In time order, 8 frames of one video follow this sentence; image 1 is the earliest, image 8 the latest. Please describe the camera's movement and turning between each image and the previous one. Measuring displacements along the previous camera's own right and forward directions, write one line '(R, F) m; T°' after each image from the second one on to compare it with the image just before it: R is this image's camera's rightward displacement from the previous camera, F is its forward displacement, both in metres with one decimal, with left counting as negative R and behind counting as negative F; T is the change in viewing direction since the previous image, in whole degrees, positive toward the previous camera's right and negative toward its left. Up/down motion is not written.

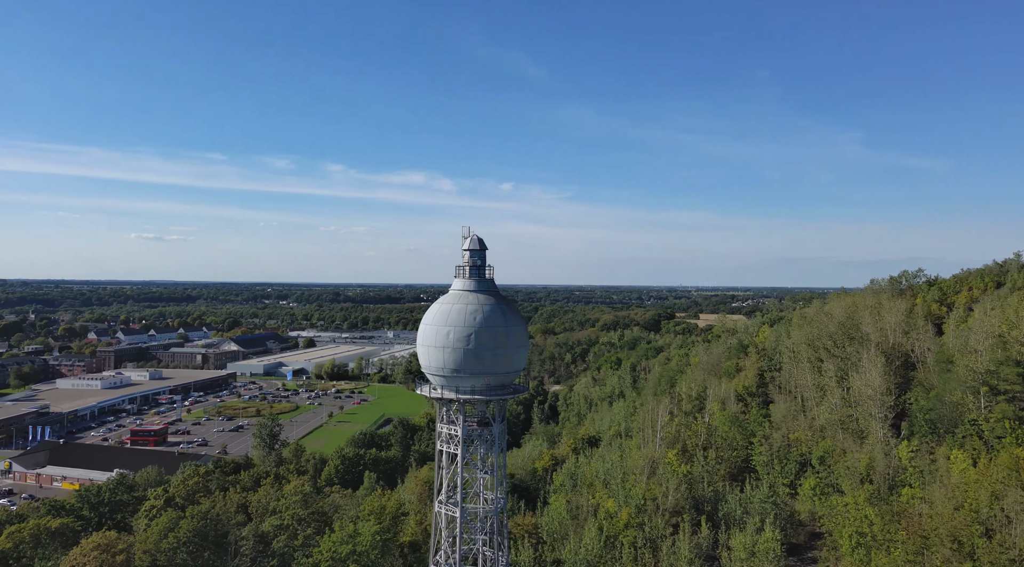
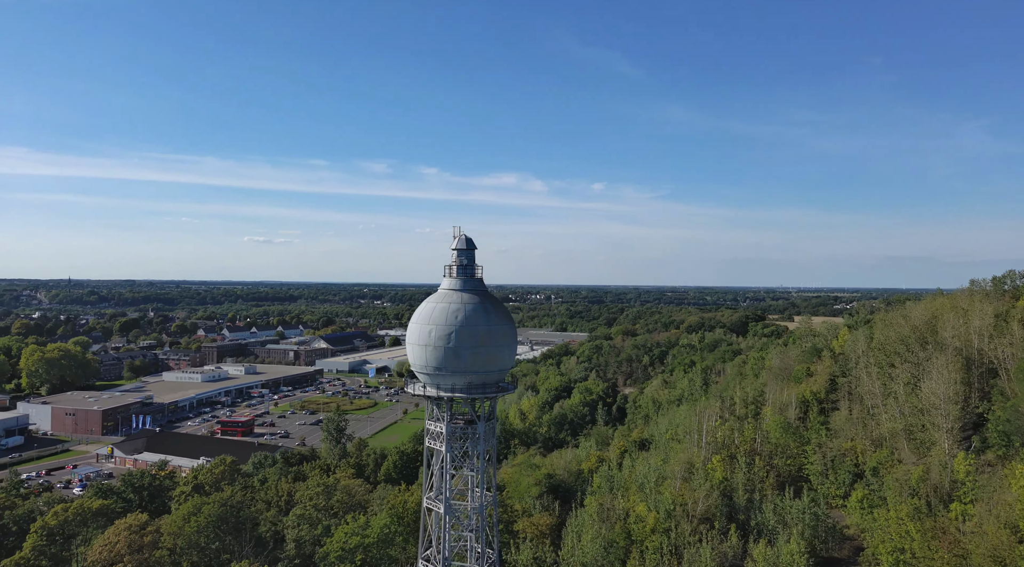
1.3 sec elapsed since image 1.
(+2.8, 0.0) m; -8°
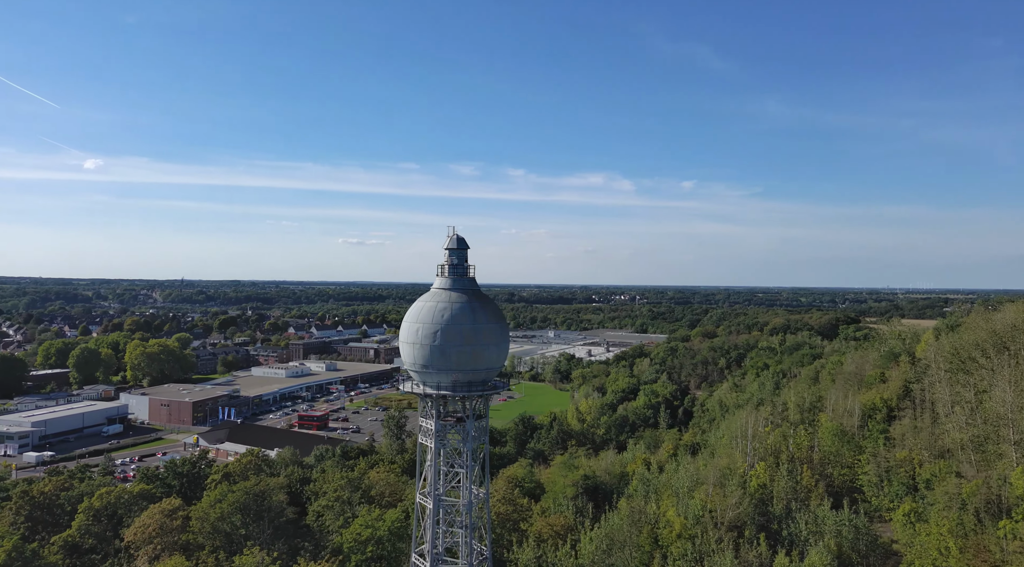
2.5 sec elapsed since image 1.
(+2.6, 0.0) m; -8°
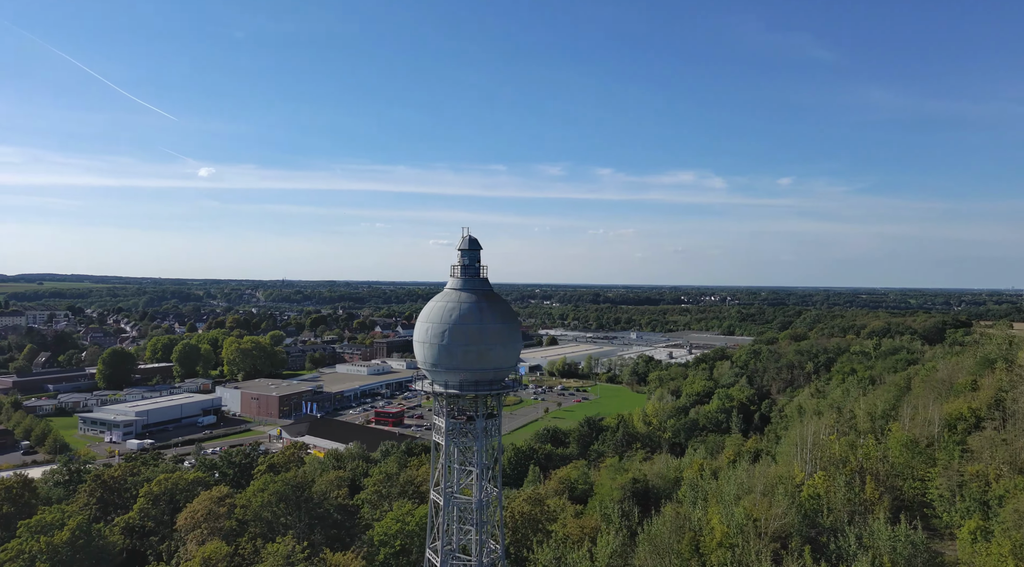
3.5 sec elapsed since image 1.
(+2.1, +0.1) m; -8°
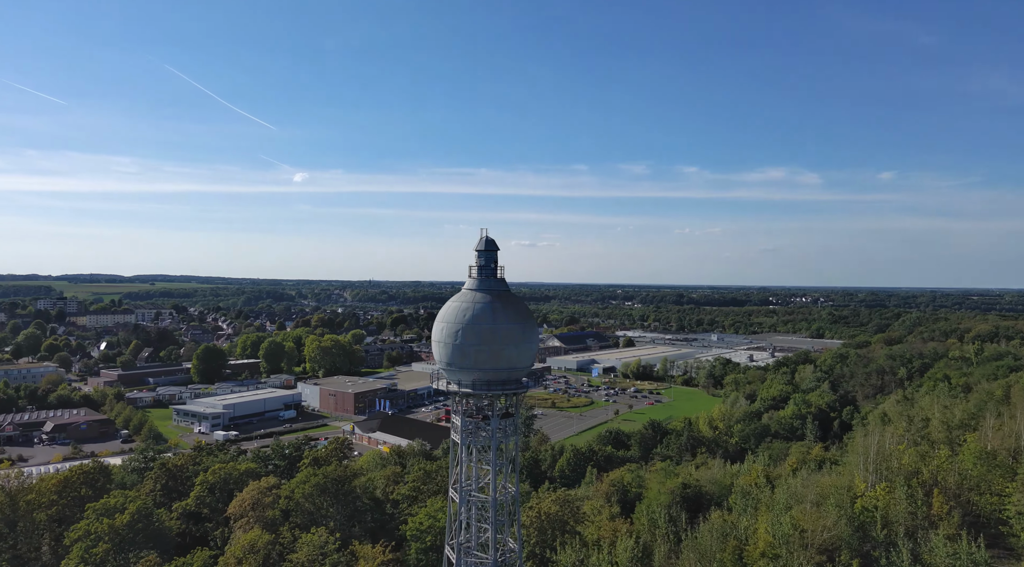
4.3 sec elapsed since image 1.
(+1.9, +0.1) m; -7°
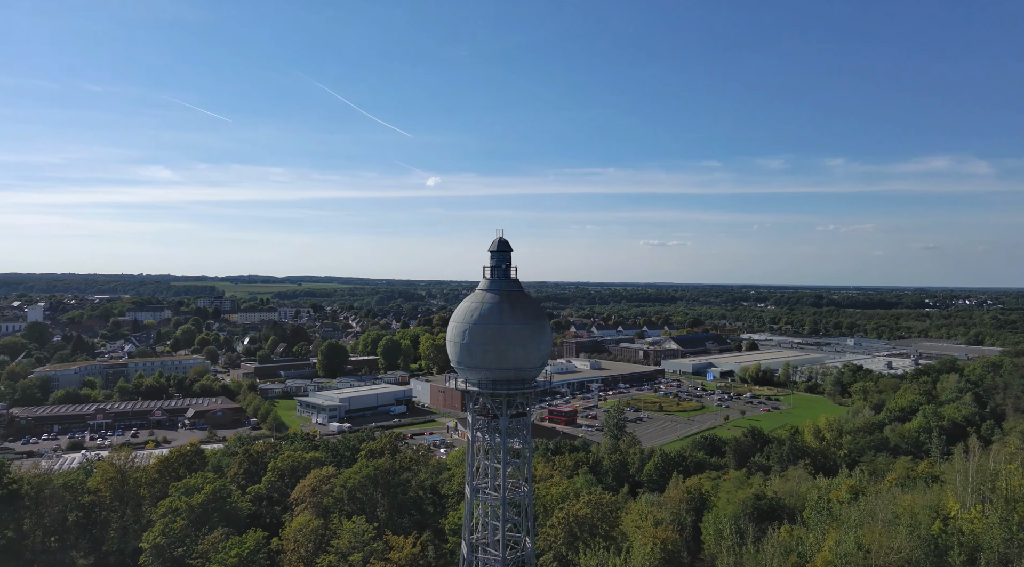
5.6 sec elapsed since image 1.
(+3.3, +0.5) m; -11°
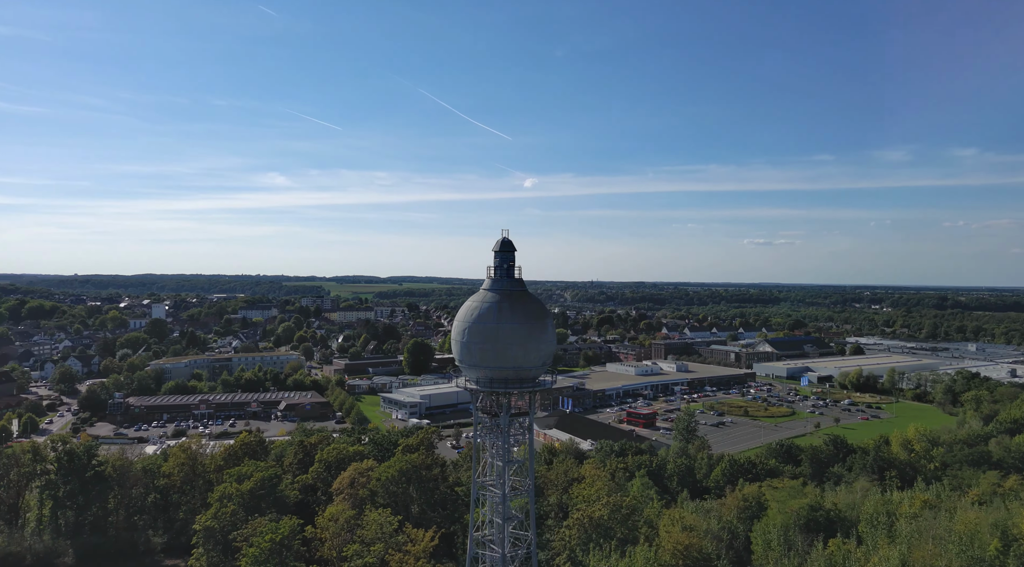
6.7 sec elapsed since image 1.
(+2.7, +0.5) m; -9°
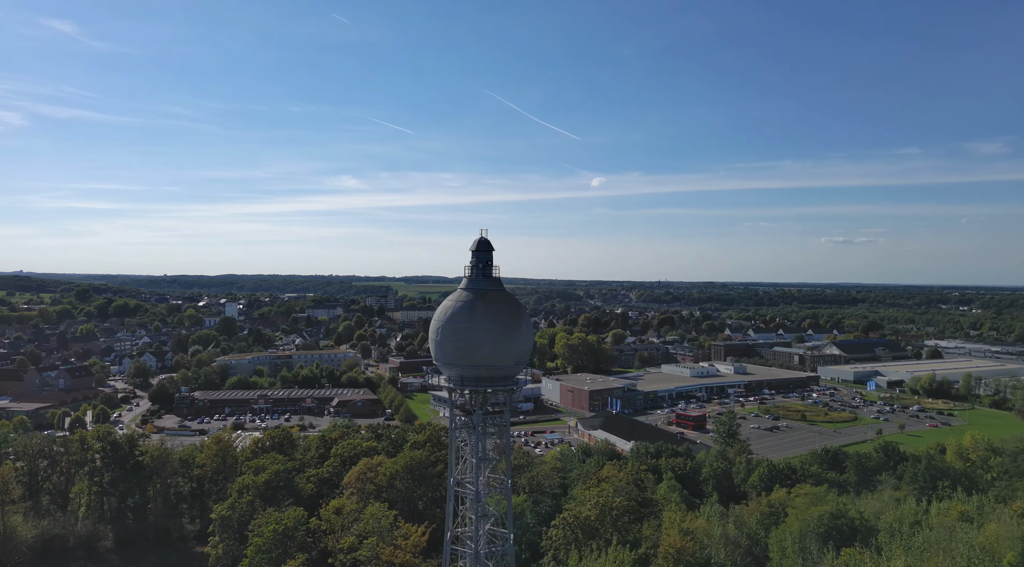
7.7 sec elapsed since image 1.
(+2.6, +0.5) m; -6°
